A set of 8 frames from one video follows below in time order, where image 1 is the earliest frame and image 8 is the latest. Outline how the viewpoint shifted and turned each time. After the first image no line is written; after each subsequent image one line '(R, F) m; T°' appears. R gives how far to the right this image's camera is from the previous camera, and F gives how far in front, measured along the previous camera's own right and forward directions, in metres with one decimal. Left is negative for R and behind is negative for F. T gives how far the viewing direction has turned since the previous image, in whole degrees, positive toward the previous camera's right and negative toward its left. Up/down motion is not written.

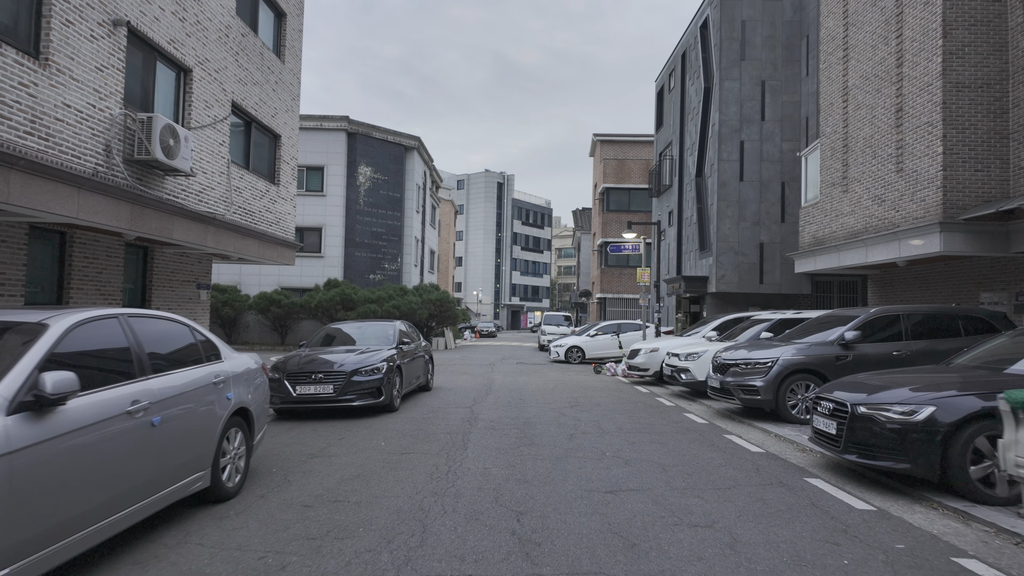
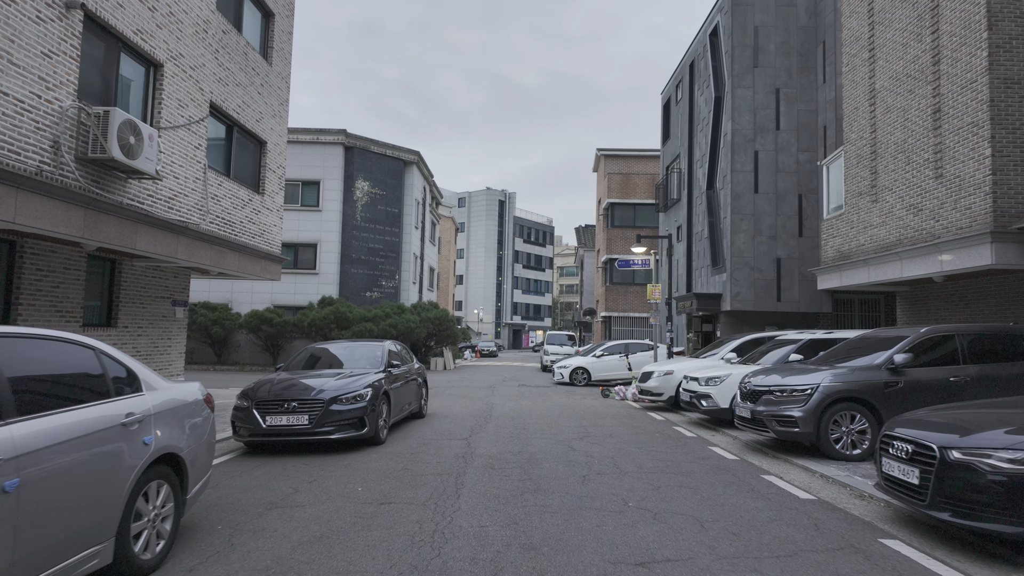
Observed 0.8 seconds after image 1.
(0.0, +1.2) m; 0°
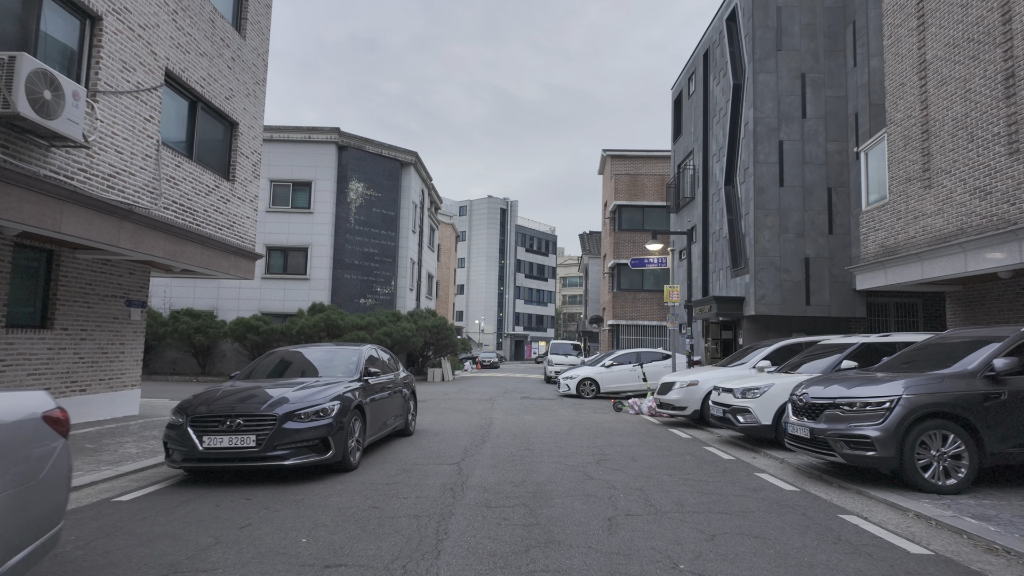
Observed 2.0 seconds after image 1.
(0.0, +1.7) m; 0°
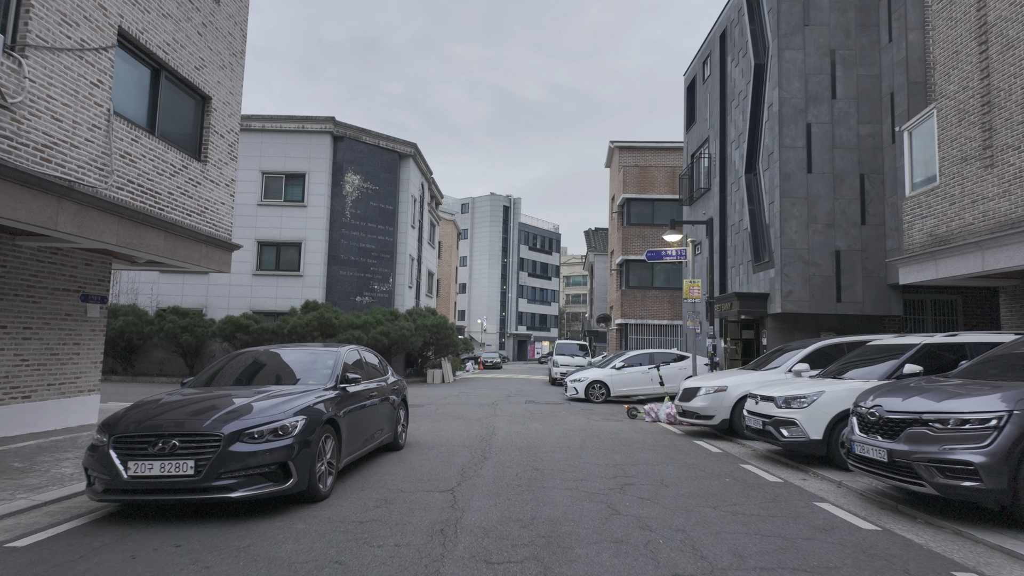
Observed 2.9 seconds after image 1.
(0.0, +1.4) m; 0°
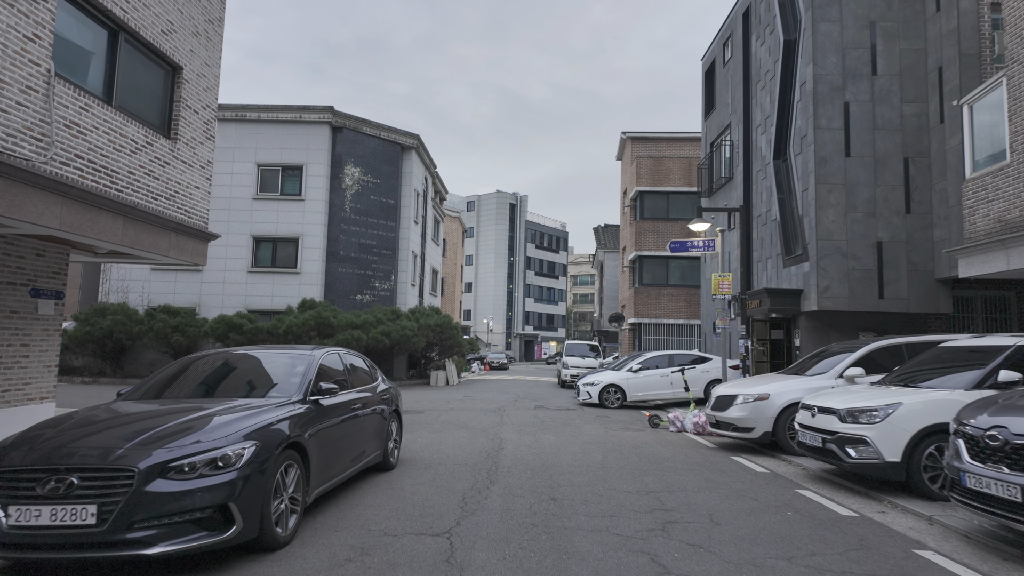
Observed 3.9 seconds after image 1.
(-0.1, +1.4) m; -1°
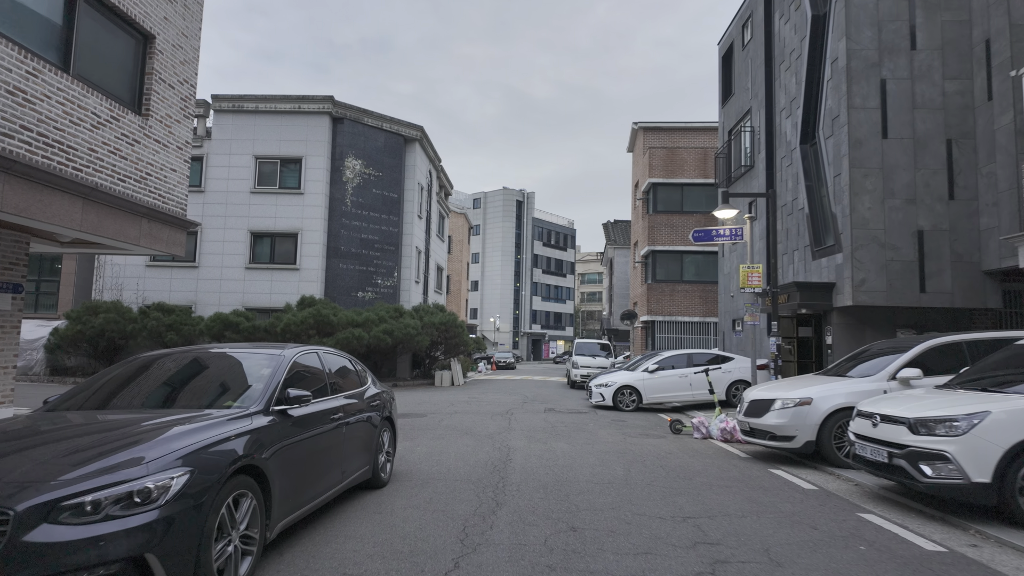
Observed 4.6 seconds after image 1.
(0.0, +1.1) m; -1°
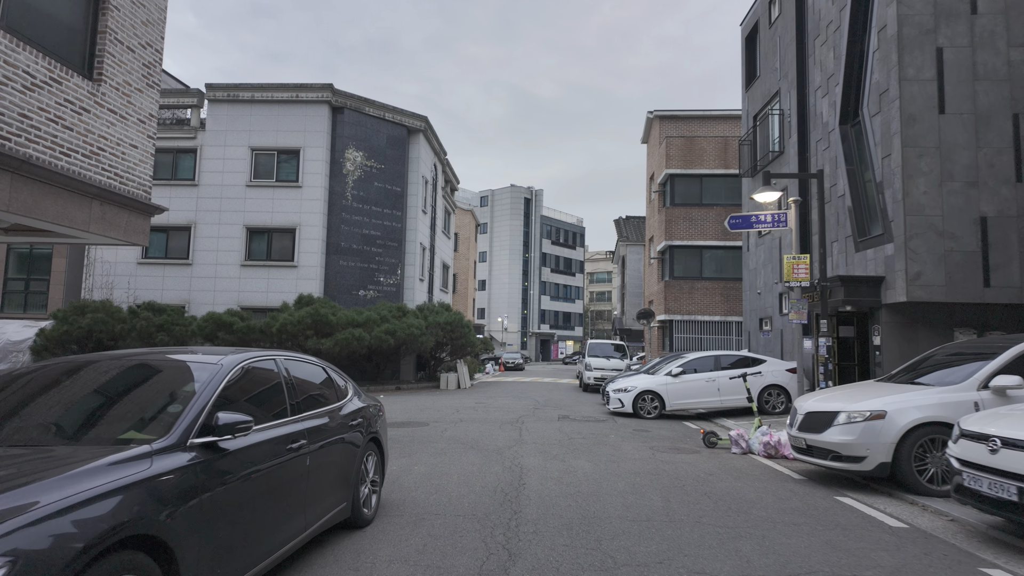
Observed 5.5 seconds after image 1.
(-0.1, +1.4) m; -1°
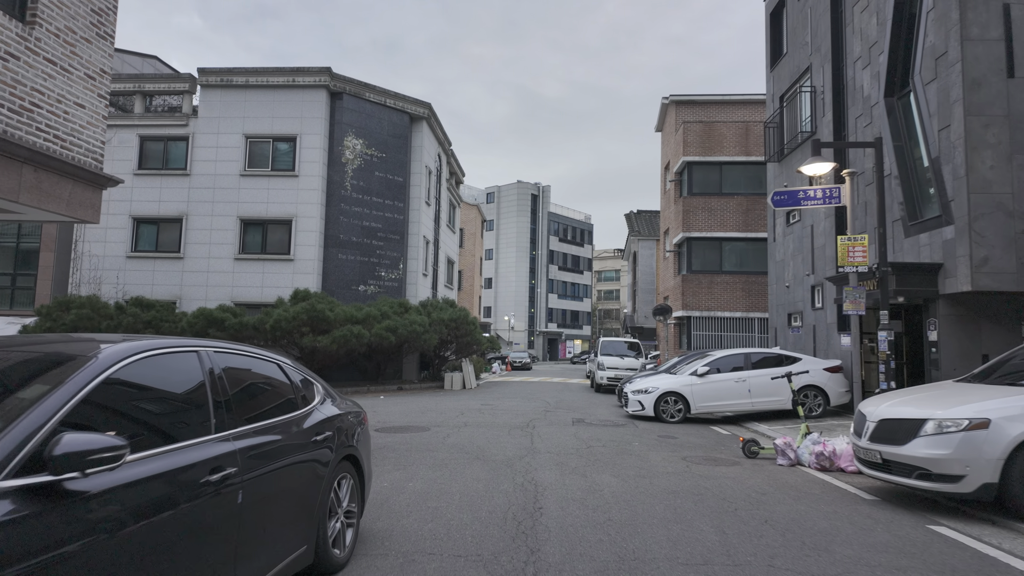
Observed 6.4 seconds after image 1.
(-0.1, +1.3) m; -1°
